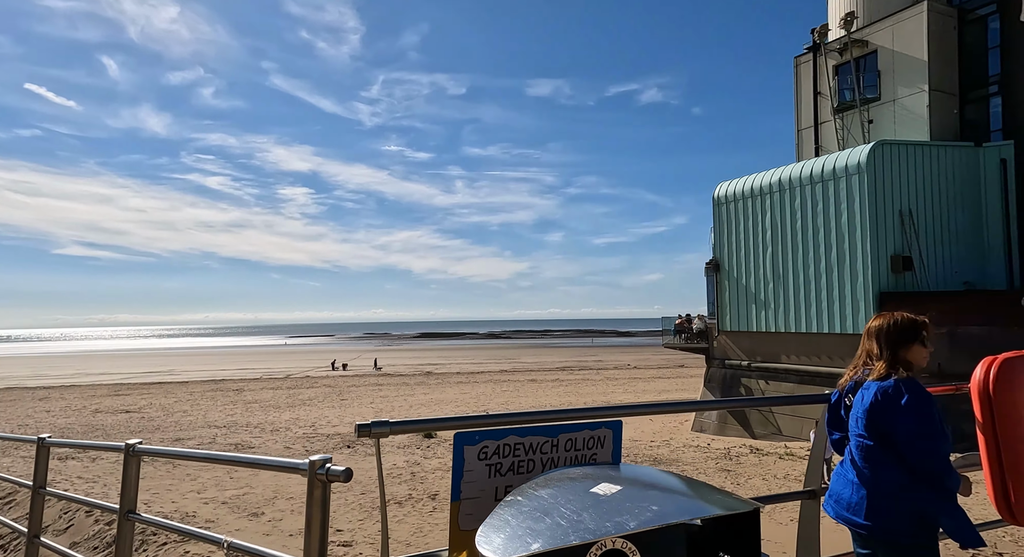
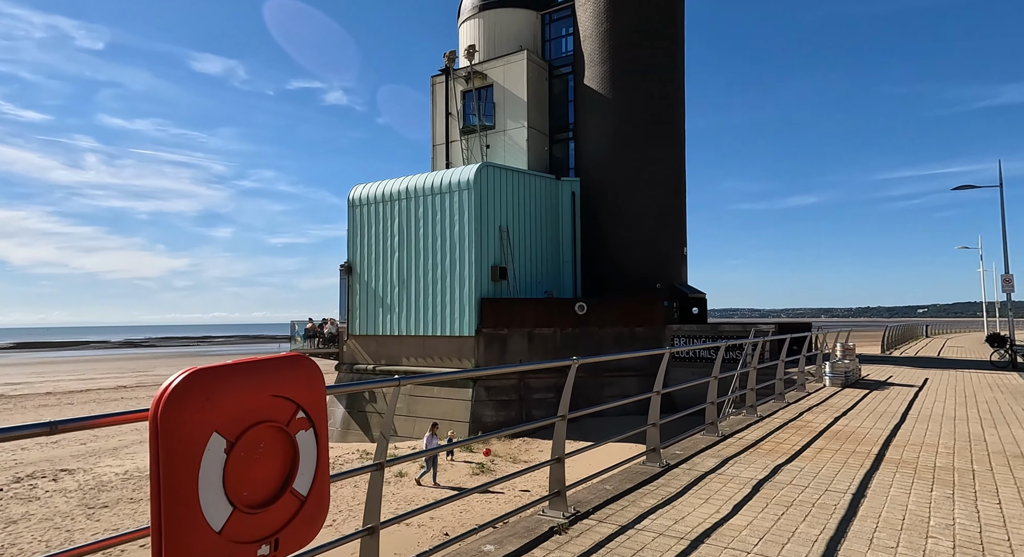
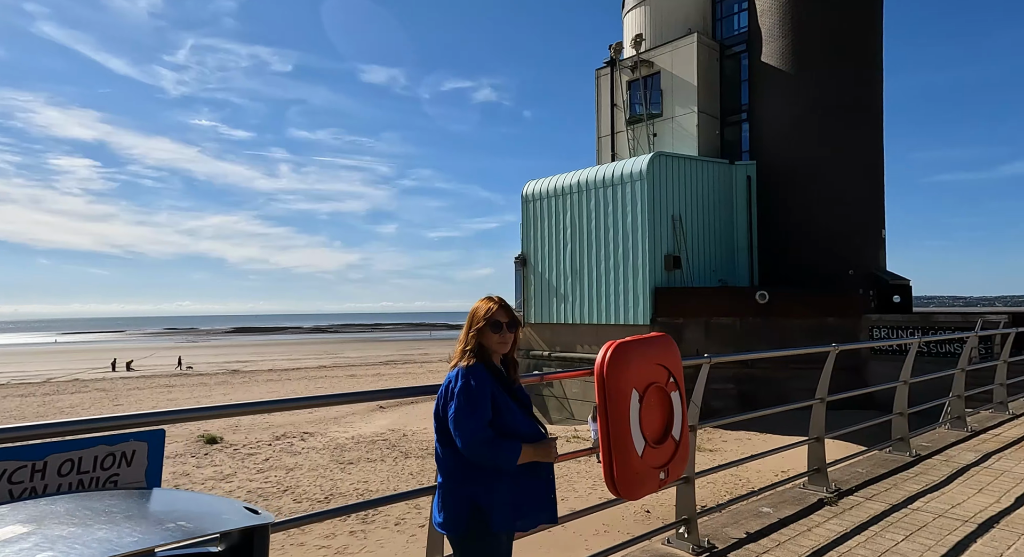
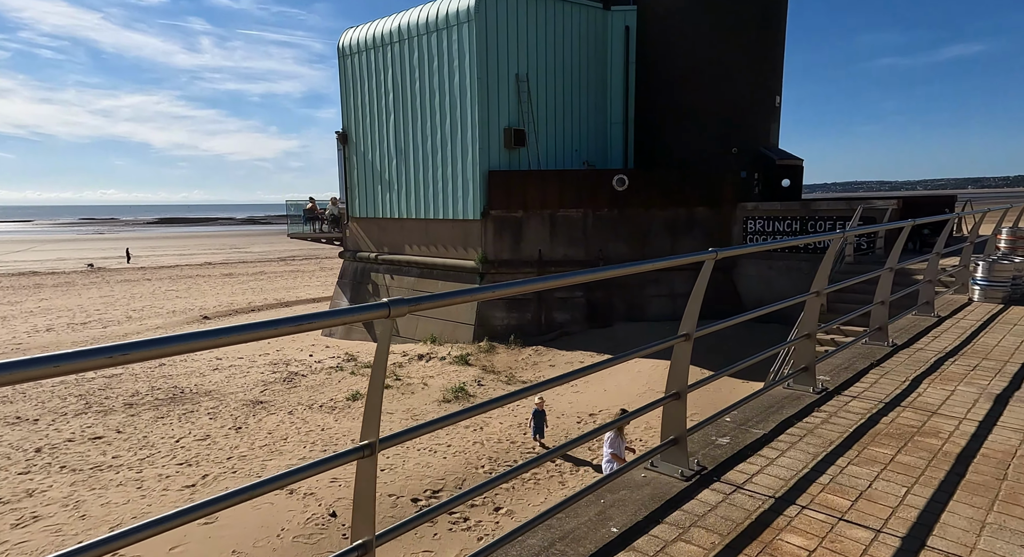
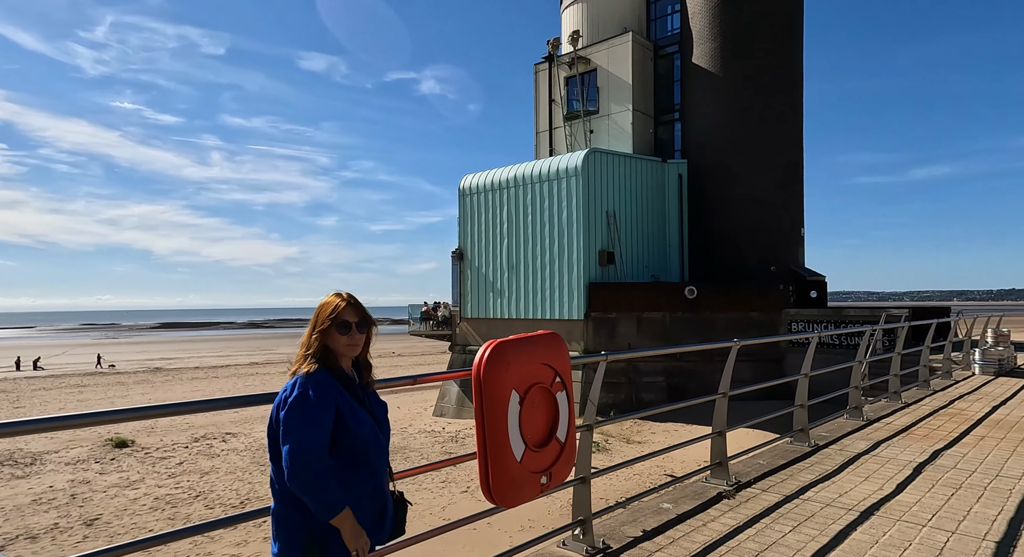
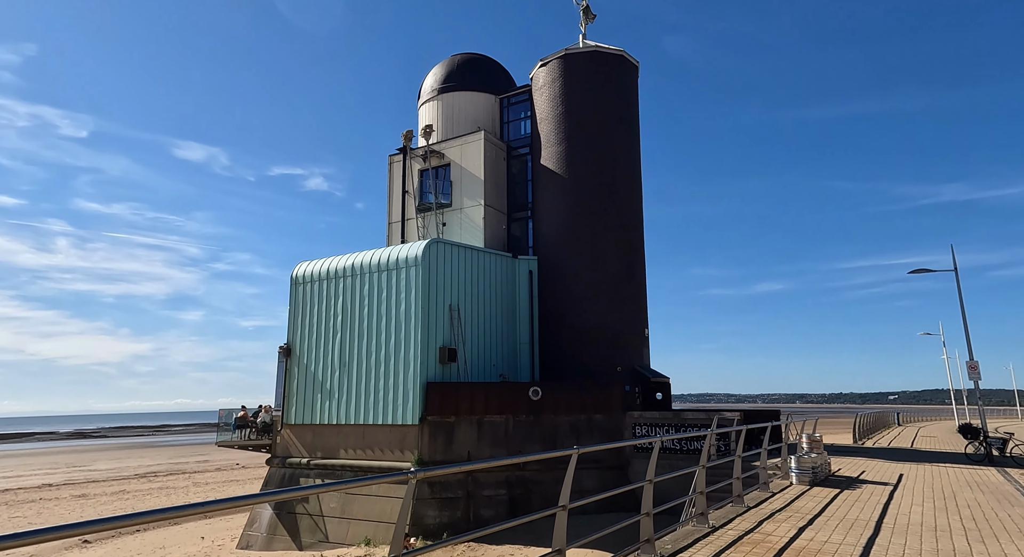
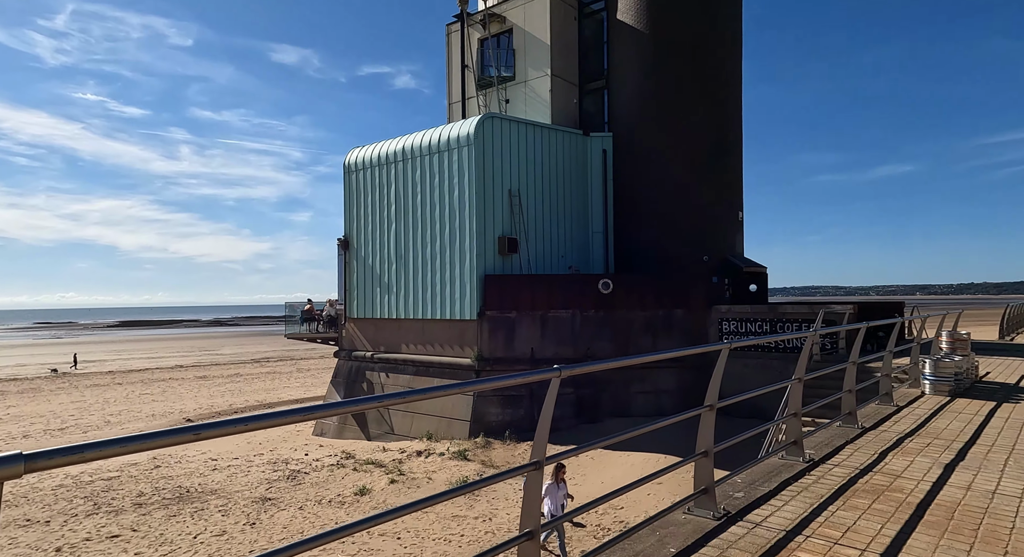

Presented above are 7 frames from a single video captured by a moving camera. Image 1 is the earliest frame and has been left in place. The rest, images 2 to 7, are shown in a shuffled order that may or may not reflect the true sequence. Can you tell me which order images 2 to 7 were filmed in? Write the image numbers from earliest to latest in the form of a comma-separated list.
3, 5, 2, 6, 7, 4
